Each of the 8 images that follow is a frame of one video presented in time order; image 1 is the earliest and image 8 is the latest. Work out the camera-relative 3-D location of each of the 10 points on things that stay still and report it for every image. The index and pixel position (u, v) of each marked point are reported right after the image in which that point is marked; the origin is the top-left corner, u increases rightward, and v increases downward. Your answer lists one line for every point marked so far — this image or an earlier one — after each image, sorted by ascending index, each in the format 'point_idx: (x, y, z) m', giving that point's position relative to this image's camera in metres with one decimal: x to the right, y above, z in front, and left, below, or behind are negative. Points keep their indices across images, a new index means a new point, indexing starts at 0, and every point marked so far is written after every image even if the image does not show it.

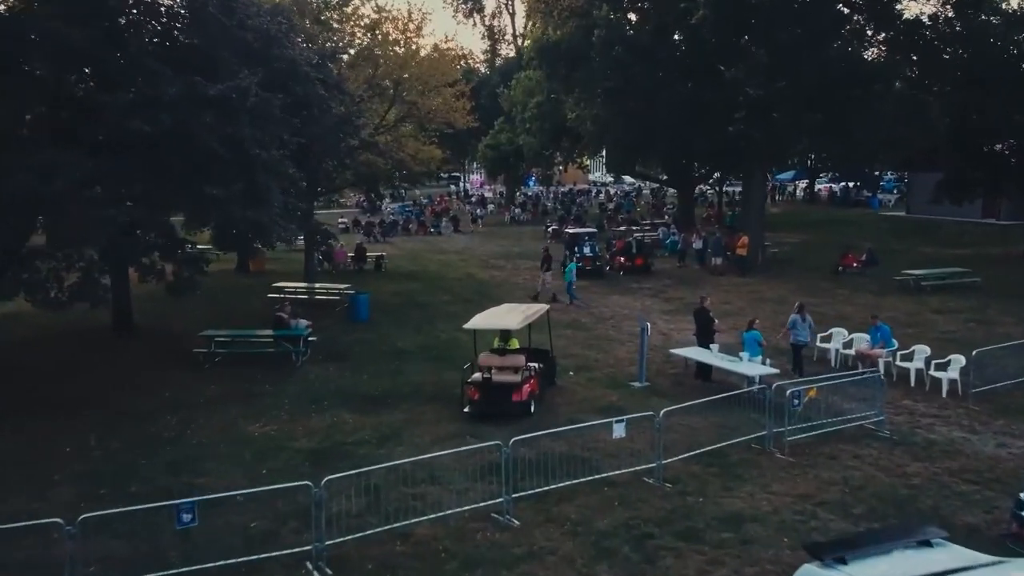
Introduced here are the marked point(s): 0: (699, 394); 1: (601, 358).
0: (+2.9, -1.7, +17.2) m
1: (+1.6, -1.3, +19.6) m
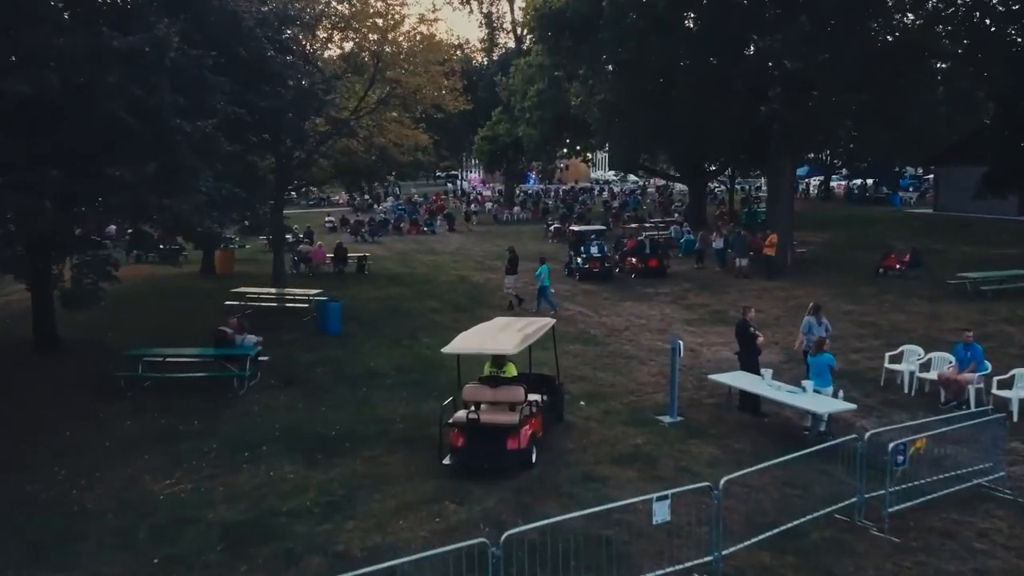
0: (+2.9, -1.8, +13.3) m
1: (+1.5, -1.4, +15.8) m
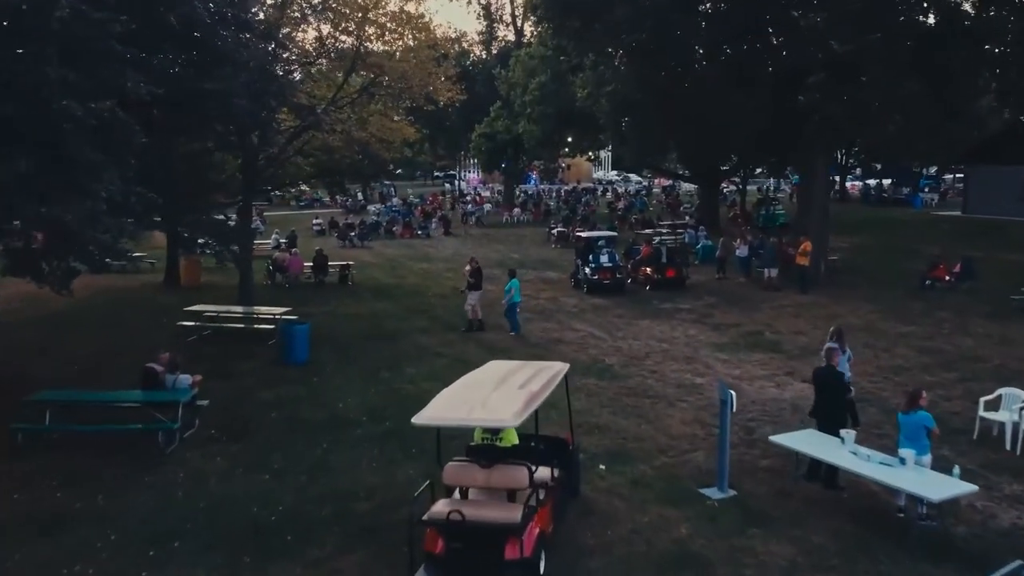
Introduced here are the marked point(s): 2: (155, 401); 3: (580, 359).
0: (+2.9, -2.1, +10.1) m
1: (+1.5, -1.7, +12.5) m
2: (-4.2, -1.3, +12.9) m
3: (+1.1, -1.1, +17.9) m
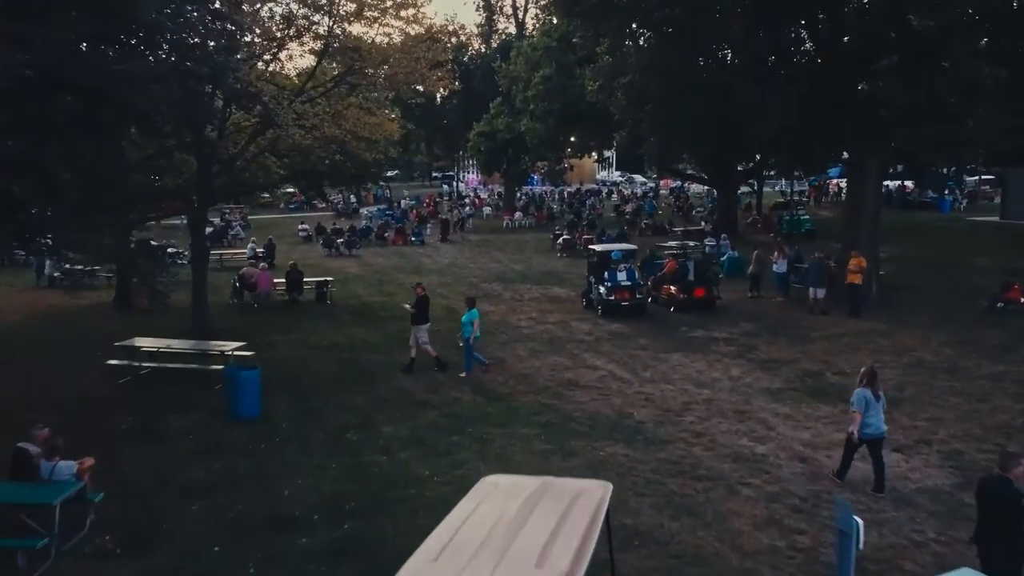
0: (+2.9, -2.6, +6.4) m
1: (+1.6, -2.2, +8.8) m
2: (-4.1, -1.8, +9.2) m
3: (+1.2, -1.6, +14.2) m
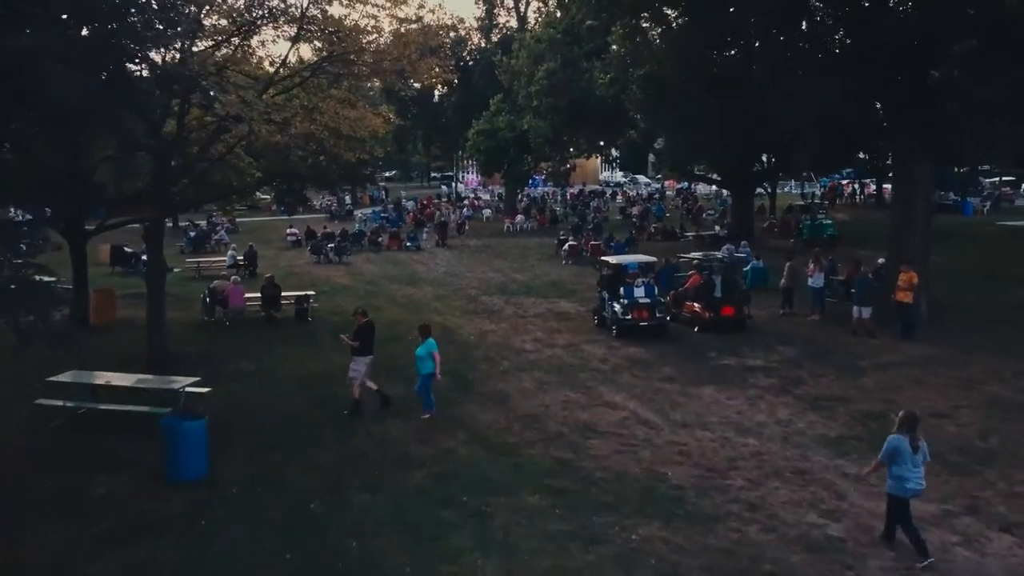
0: (+3.0, -2.9, +3.7) m
1: (+1.7, -2.5, +6.1) m
2: (-4.1, -2.1, +6.5) m
3: (+1.2, -1.9, +11.5) m
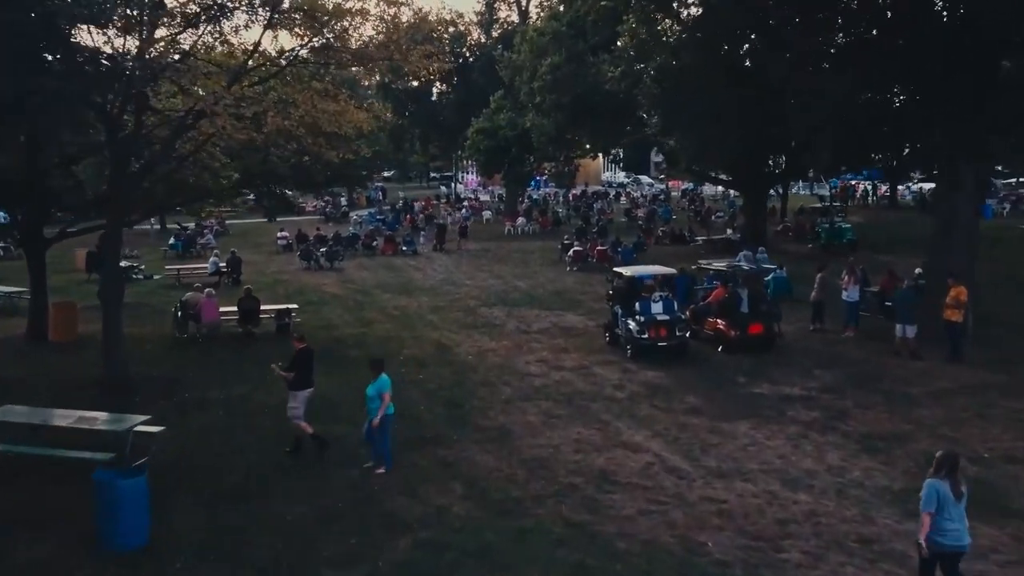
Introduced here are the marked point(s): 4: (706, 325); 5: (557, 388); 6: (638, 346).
0: (+3.0, -3.2, +1.6) m
1: (+1.7, -2.8, +4.1) m
2: (-4.0, -2.4, +4.5) m
3: (+1.3, -2.2, +9.4) m
4: (+3.3, -0.7, +18.6) m
5: (+0.7, -1.4, +15.7) m
6: (+2.0, -0.9, +17.6) m
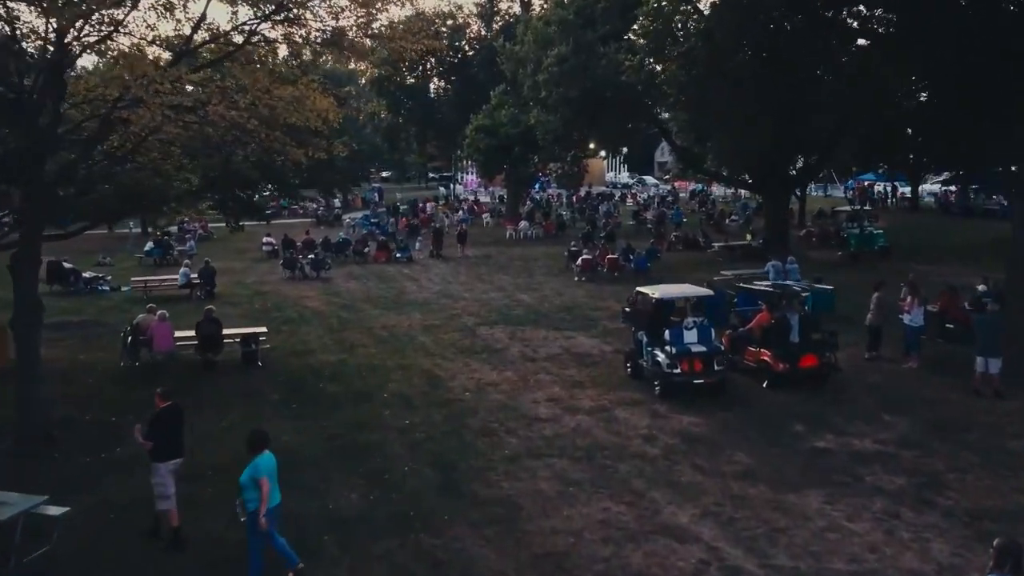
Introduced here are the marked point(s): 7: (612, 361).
0: (+3.1, -3.5, -1.3) m
1: (+1.8, -3.1, +1.2) m
2: (-4.0, -2.7, +1.5) m
3: (+1.3, -2.5, +6.5) m
4: (+3.4, -1.0, +15.7) m
5: (+0.7, -1.8, +12.8) m
6: (+2.1, -1.3, +14.7) m
7: (+1.6, -1.2, +17.6) m
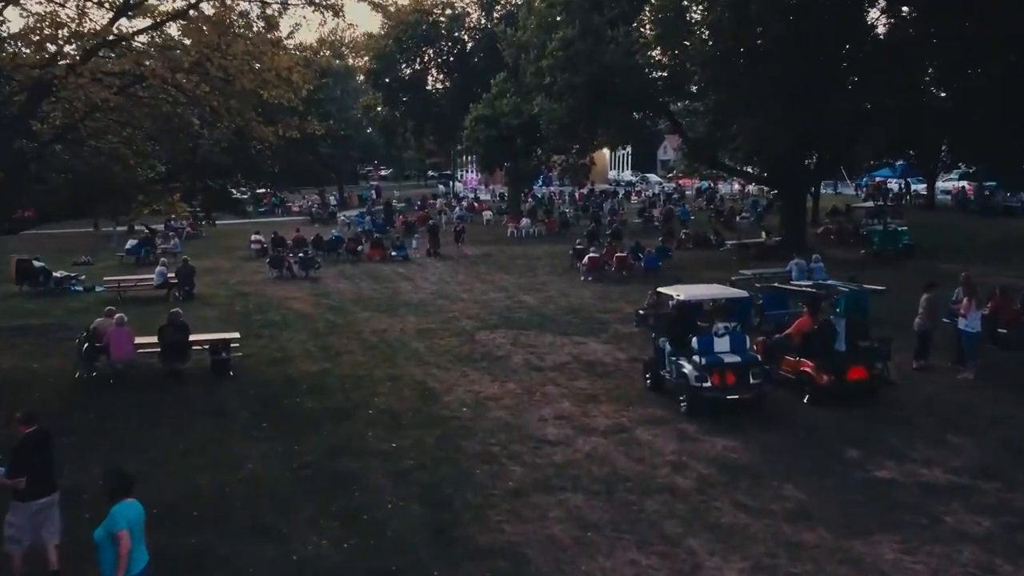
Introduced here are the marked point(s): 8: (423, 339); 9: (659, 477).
0: (+3.1, -3.5, -3.3) m
1: (+1.8, -3.1, -0.8) m
2: (-3.9, -2.7, -0.4) m
3: (+1.4, -2.5, +4.5) m
4: (+3.4, -1.1, +13.8) m
5: (+0.8, -1.8, +10.8) m
6: (+2.1, -1.3, +12.7) m
7: (+1.7, -1.2, +15.6) m
8: (-1.5, -0.9, +19.0) m
9: (+1.4, -1.8, +10.5) m
